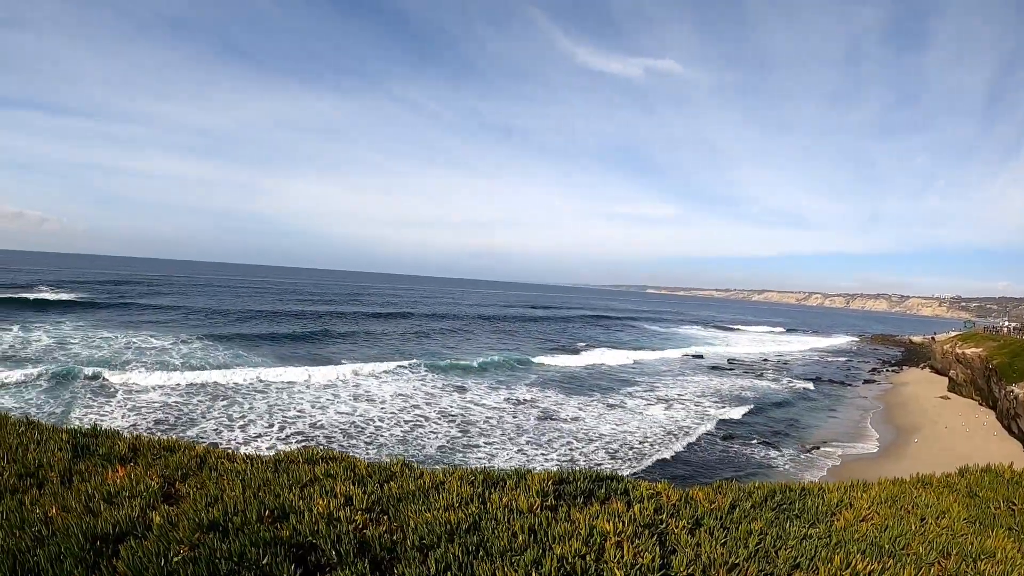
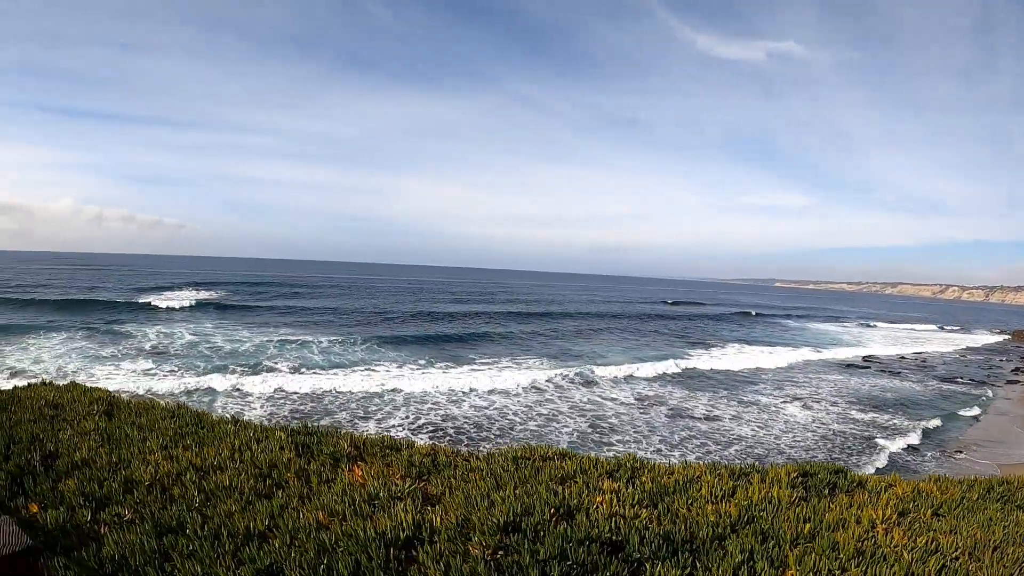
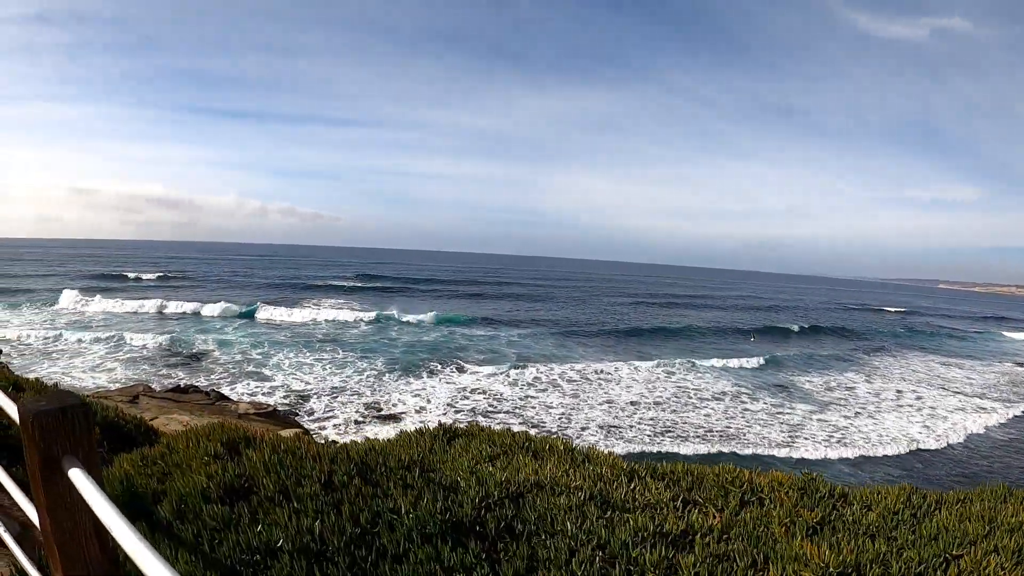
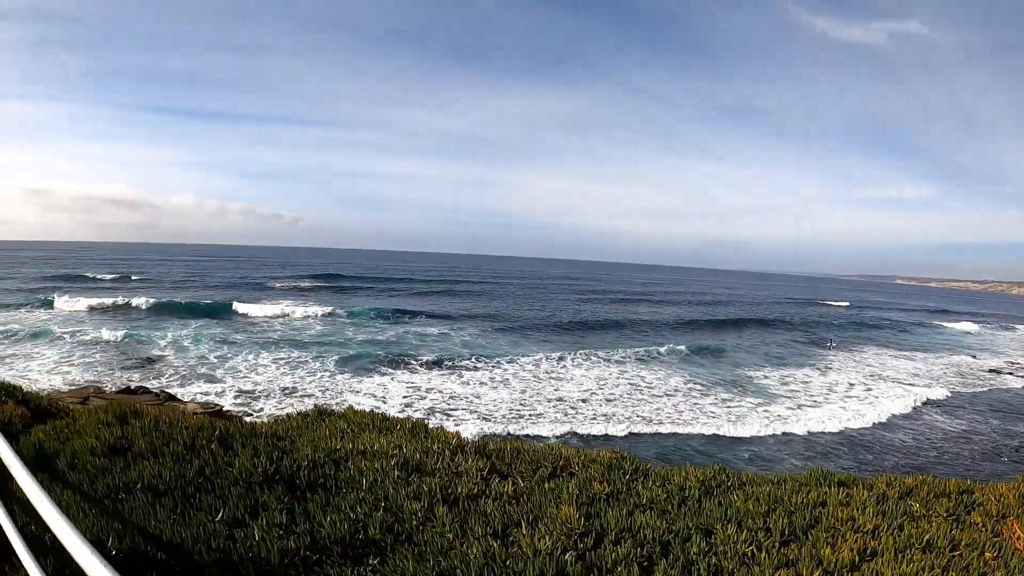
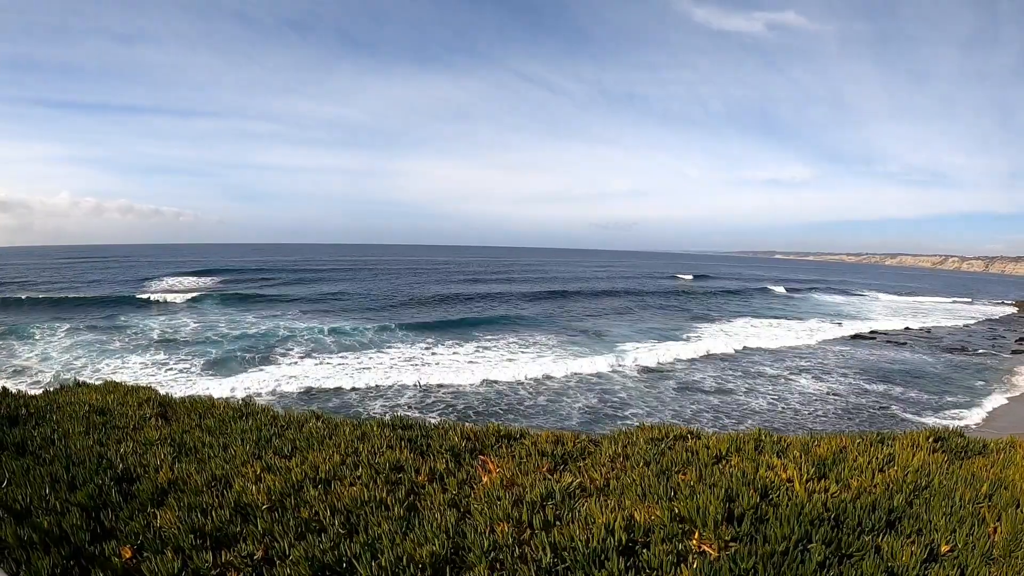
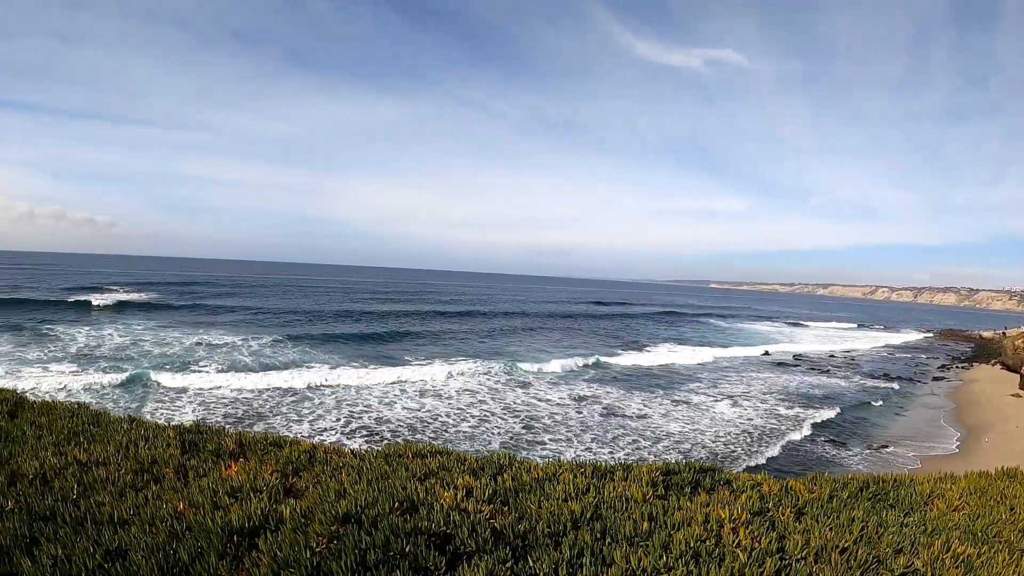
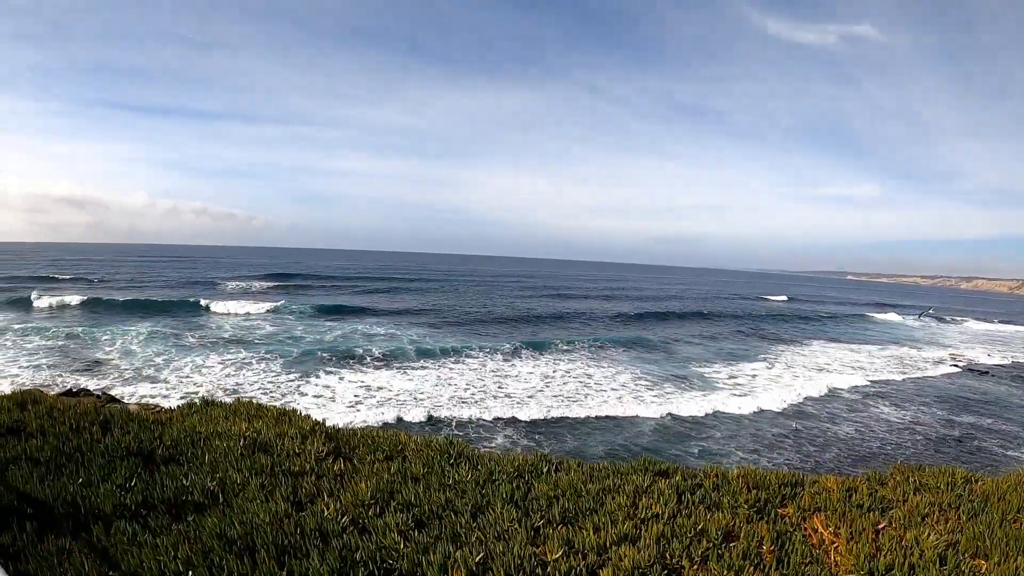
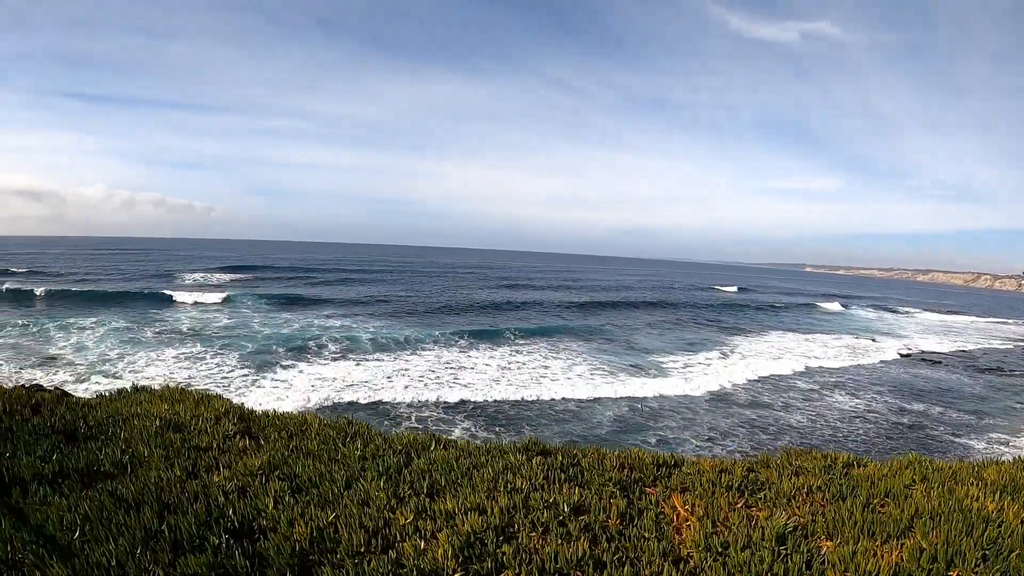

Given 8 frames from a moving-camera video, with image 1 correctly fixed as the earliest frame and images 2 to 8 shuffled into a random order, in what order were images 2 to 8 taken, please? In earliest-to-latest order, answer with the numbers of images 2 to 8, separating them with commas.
6, 2, 5, 8, 7, 4, 3
